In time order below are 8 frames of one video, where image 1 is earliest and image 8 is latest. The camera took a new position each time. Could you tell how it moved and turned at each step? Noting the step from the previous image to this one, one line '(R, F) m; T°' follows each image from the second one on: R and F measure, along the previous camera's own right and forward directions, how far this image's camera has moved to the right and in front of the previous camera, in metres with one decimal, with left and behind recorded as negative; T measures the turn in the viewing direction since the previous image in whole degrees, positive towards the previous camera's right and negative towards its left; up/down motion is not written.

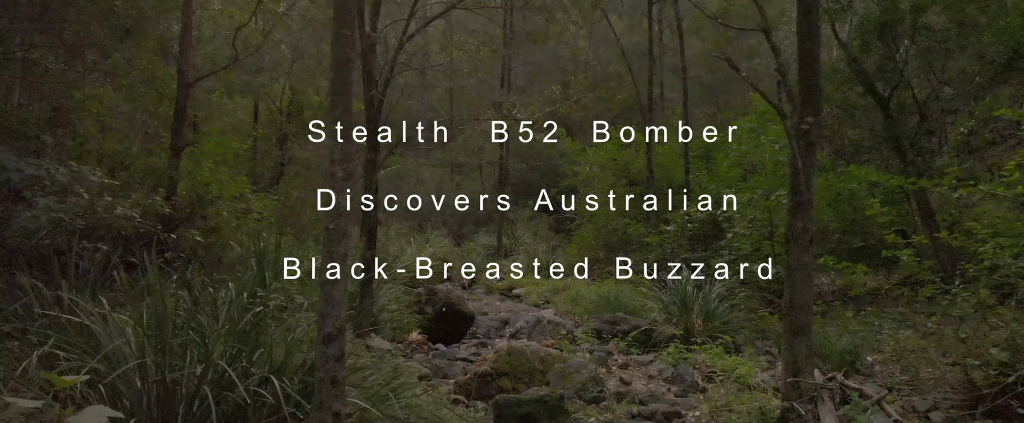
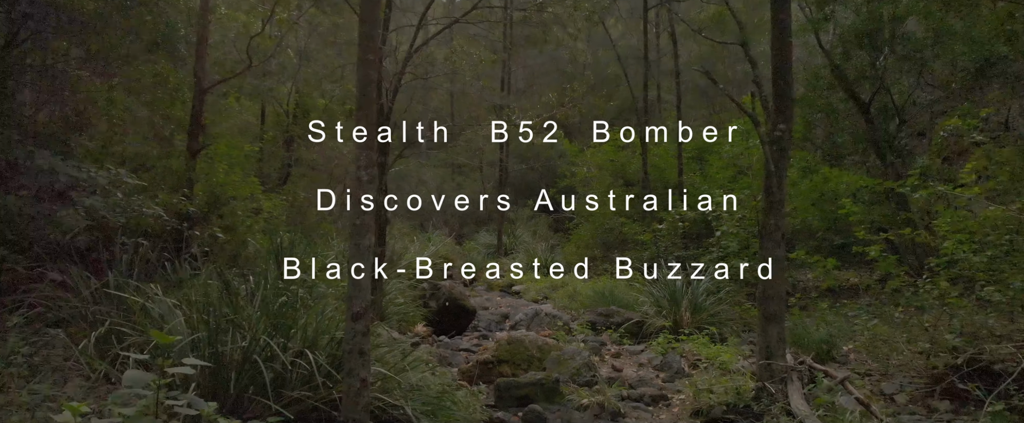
(0.0, -0.5) m; 0°
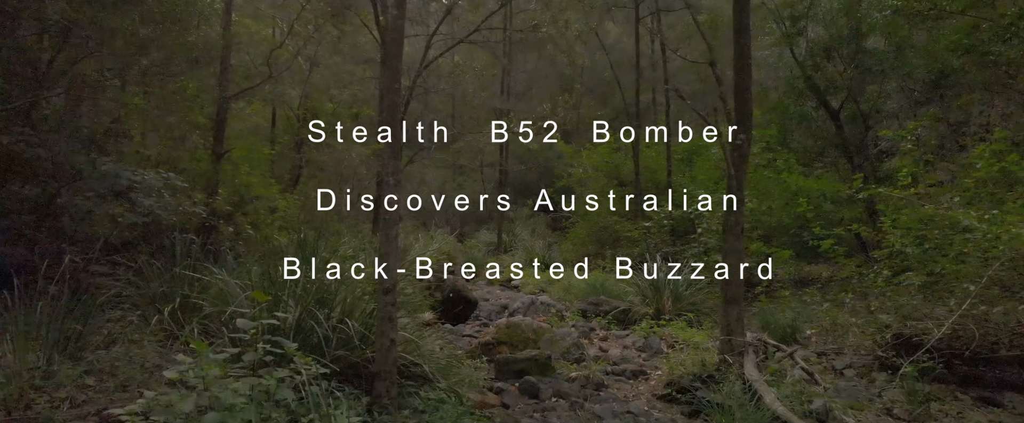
(0.0, -0.9) m; 0°
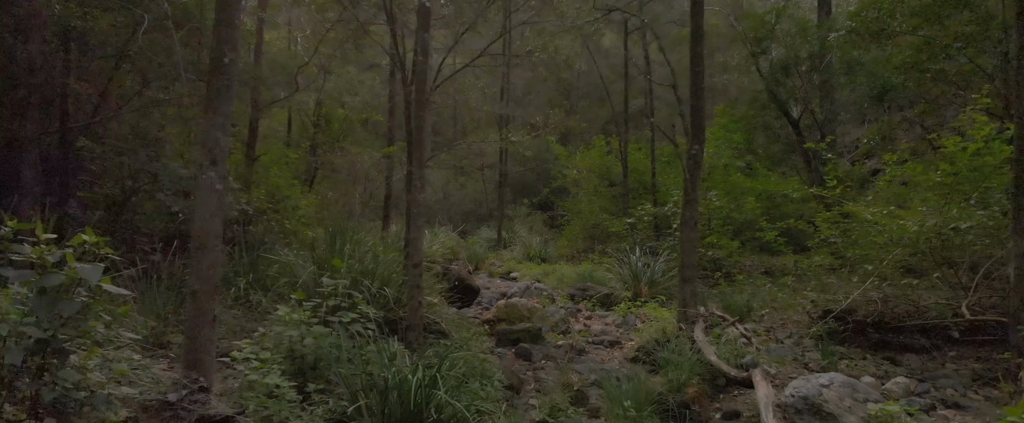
(0.0, -1.5) m; 0°
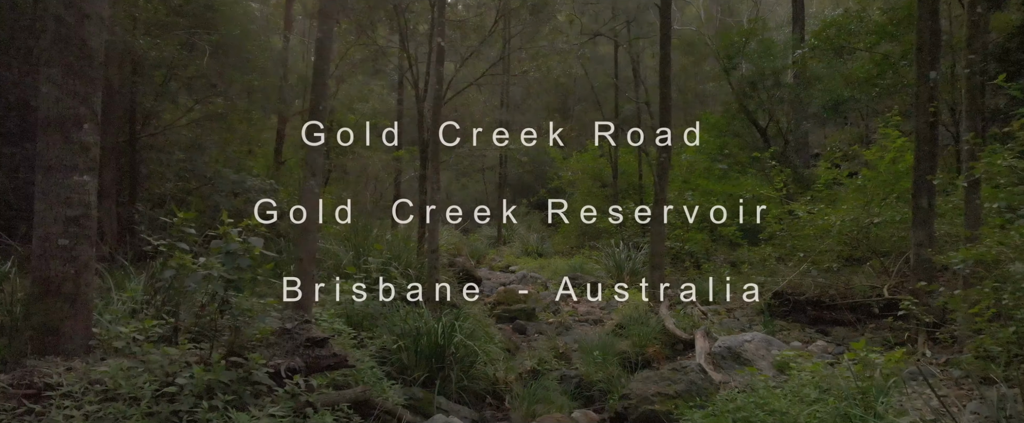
(0.0, -1.6) m; 0°
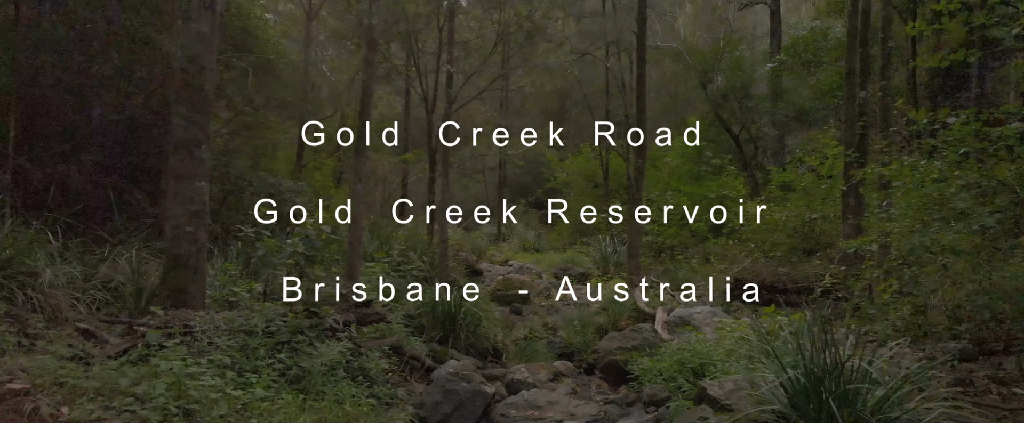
(0.0, -1.6) m; 0°
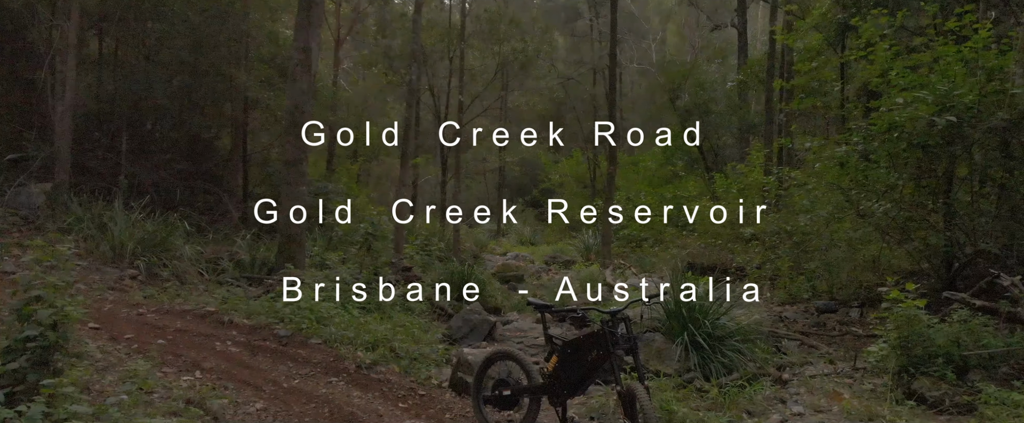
(+0.1, -2.9) m; 0°
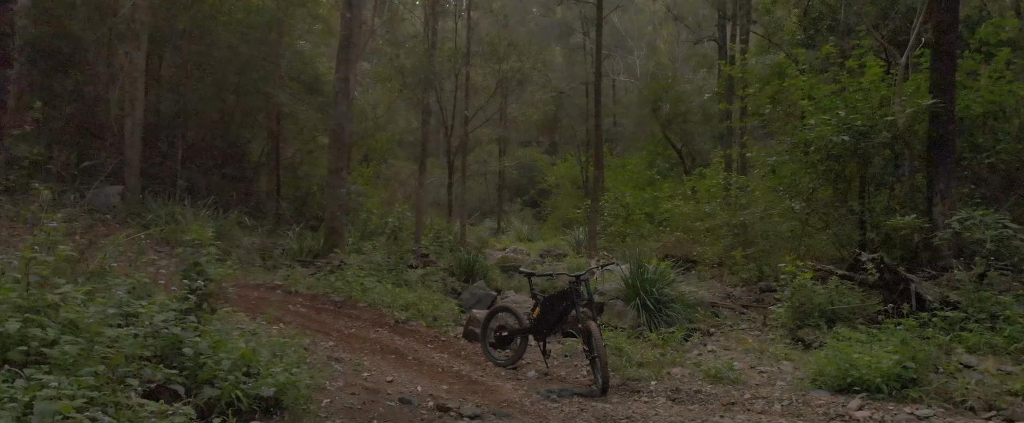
(0.0, -2.2) m; 0°
